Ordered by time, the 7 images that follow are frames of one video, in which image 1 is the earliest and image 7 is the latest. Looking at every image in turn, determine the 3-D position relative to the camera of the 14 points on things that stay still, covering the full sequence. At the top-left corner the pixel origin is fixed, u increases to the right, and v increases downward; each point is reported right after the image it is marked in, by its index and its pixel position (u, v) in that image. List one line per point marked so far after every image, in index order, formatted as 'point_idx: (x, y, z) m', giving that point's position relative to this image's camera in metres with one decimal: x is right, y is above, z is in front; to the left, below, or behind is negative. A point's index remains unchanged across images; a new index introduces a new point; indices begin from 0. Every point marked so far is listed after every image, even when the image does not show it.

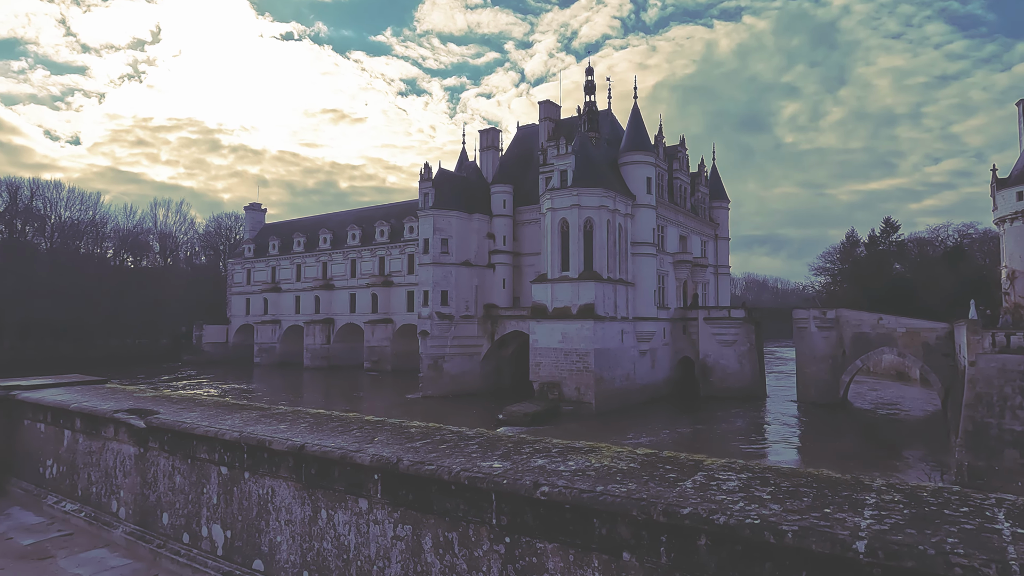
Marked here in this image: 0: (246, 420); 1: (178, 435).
0: (-1.3, -0.6, +2.5) m
1: (-1.7, -0.7, +2.6) m
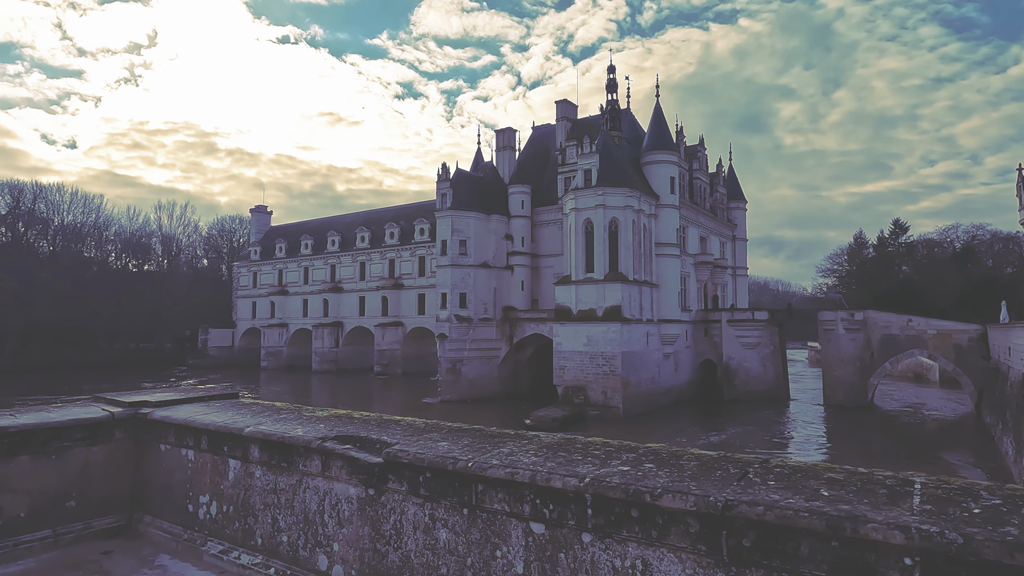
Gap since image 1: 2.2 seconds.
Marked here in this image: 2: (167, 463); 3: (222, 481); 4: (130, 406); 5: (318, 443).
0: (+0.1, -0.6, +1.9) m
1: (-0.3, -0.7, +2.0) m
2: (-2.0, -1.0, +3.0) m
3: (-1.5, -1.0, +2.7) m
4: (-2.3, -0.7, +3.2) m
5: (-0.8, -0.7, +2.3) m
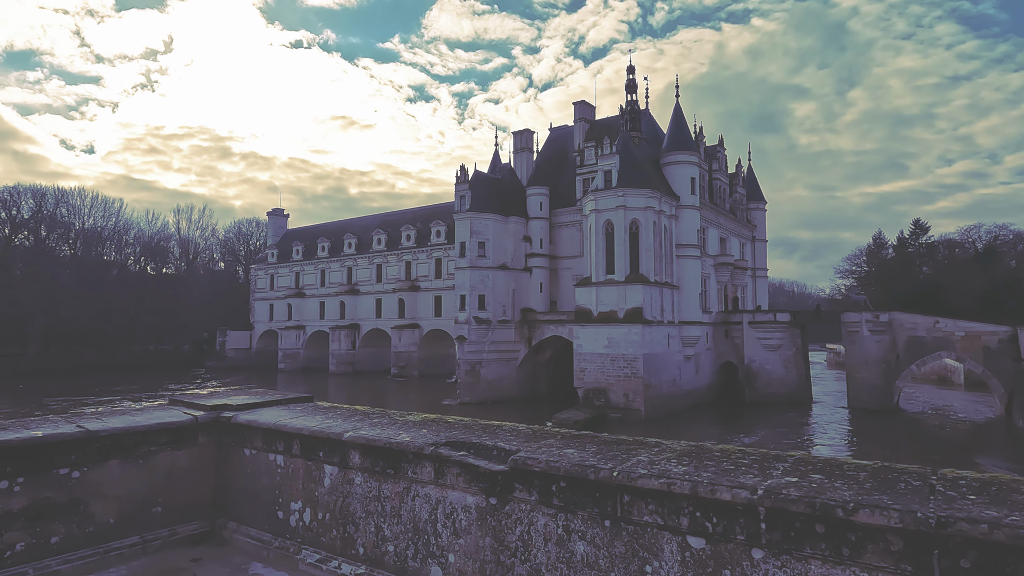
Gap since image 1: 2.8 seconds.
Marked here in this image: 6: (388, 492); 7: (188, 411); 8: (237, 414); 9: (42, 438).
0: (+0.6, -0.6, +1.8) m
1: (+0.2, -0.7, +1.9) m
2: (-1.4, -1.0, +2.9) m
3: (-1.0, -1.0, +2.6) m
4: (-1.8, -0.7, +3.2) m
5: (-0.3, -0.7, +2.2) m
6: (-0.6, -0.9, +2.4) m
7: (-1.9, -0.7, +3.2) m
8: (-1.6, -0.7, +3.1) m
9: (-2.3, -0.7, +2.5) m
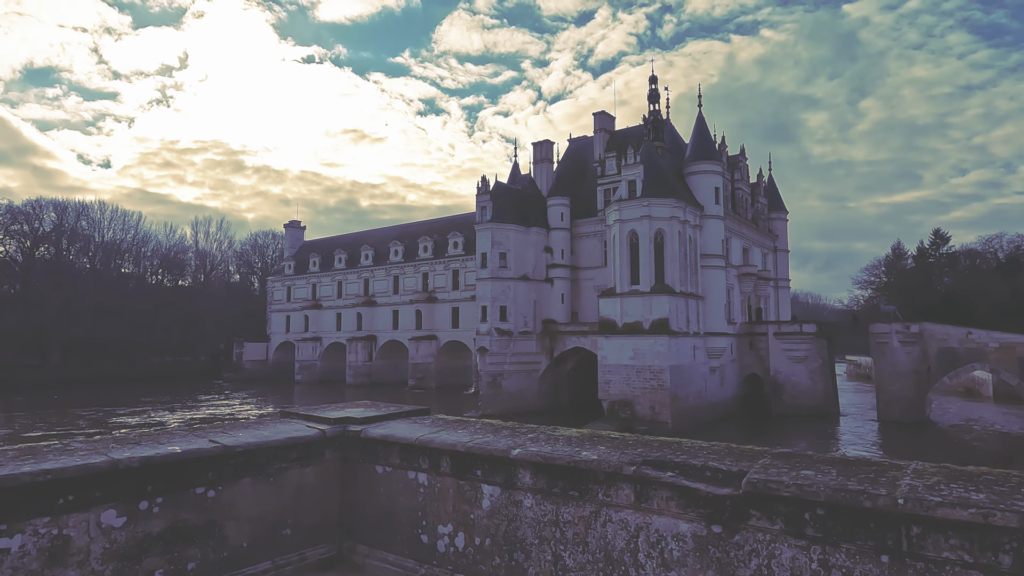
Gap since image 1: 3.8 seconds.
0: (+1.4, -0.6, +1.6) m
1: (+1.0, -0.7, +1.6) m
2: (-0.6, -1.0, +2.7) m
3: (-0.2, -1.0, +2.4) m
4: (-1.0, -0.8, +3.0) m
5: (+0.5, -0.7, +2.0) m
6: (+0.2, -0.9, +2.2) m
7: (-1.1, -0.8, +2.9) m
8: (-0.8, -0.8, +2.8) m
9: (-1.5, -0.7, +2.3) m
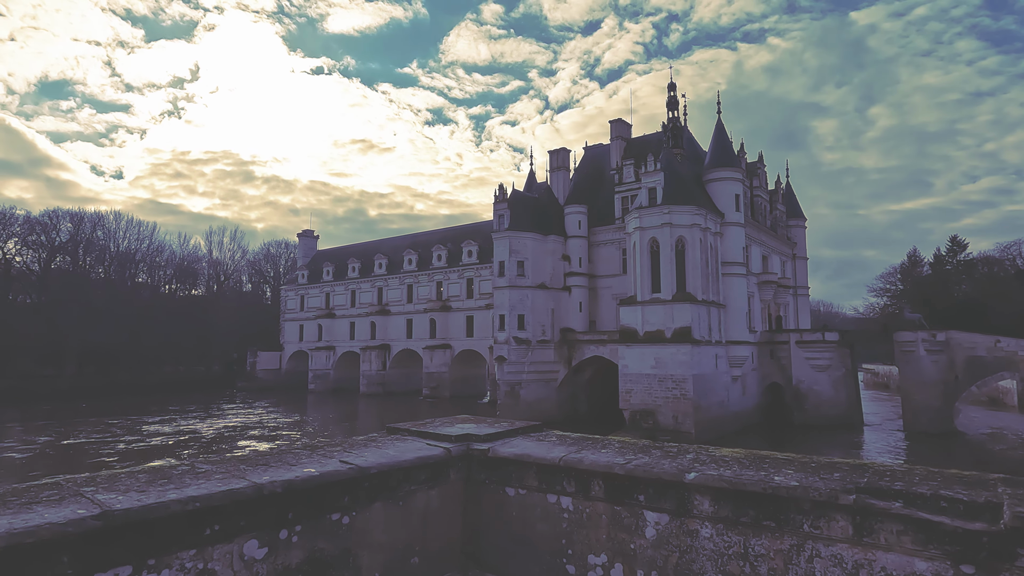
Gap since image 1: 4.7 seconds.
0: (+2.1, -0.6, +1.3) m
1: (+1.7, -0.7, +1.4) m
2: (0.0, -1.1, +2.5) m
3: (+0.5, -1.0, +2.2) m
4: (-0.3, -0.8, +2.8) m
5: (+1.1, -0.7, +1.8) m
6: (+0.9, -1.0, +1.9) m
7: (-0.4, -0.8, +2.7) m
8: (-0.1, -0.8, +2.6) m
9: (-0.8, -0.8, +2.1) m
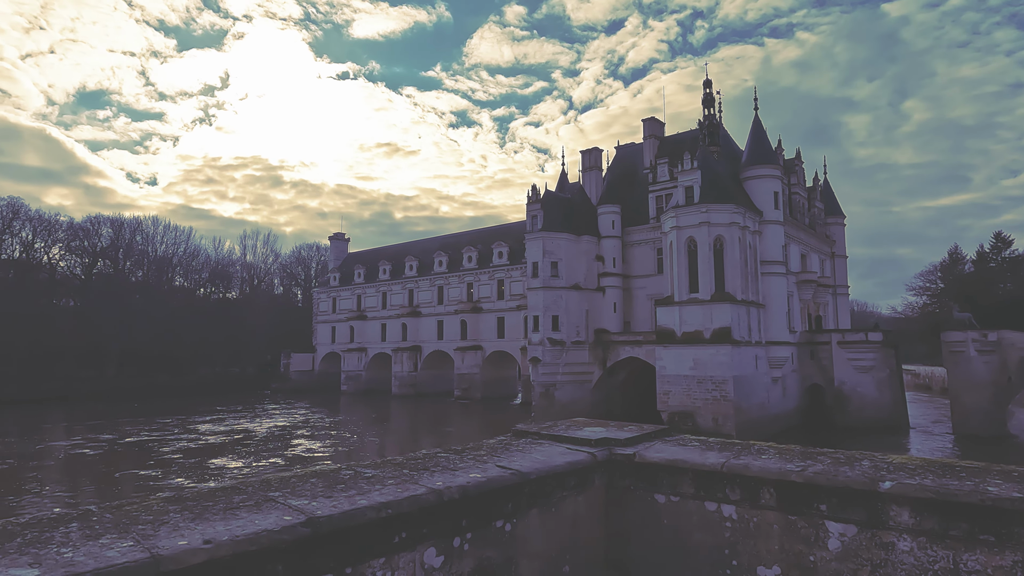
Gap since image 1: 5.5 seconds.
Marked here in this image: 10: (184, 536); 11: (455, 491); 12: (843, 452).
0: (+2.7, -0.6, +1.2) m
1: (+2.4, -0.7, +1.2) m
2: (+0.7, -1.1, +2.4) m
3: (+1.2, -1.0, +2.1) m
4: (+0.4, -0.8, +2.7) m
5: (+1.8, -0.7, +1.6) m
6: (+1.6, -0.9, +1.8) m
7: (+0.3, -0.8, +2.7) m
8: (+0.6, -0.8, +2.6) m
9: (-0.1, -0.8, +2.1) m
10: (-0.9, -0.7, +1.5) m
11: (-0.2, -0.8, +2.0) m
12: (+1.5, -0.7, +2.3) m
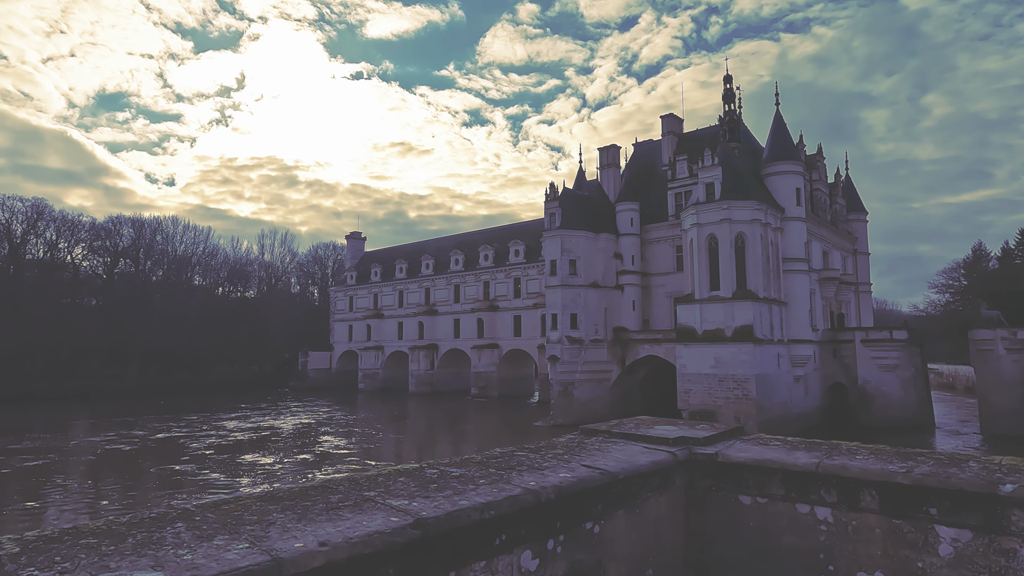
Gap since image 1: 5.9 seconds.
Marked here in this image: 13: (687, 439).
0: (+3.1, -0.6, +1.0) m
1: (+2.7, -0.7, +1.1) m
2: (+1.1, -1.0, +2.3) m
3: (+1.5, -1.0, +2.0) m
4: (+0.8, -0.8, +2.6) m
5: (+2.1, -0.7, +1.5) m
6: (+1.9, -0.9, +1.7) m
7: (+0.6, -0.8, +2.6) m
8: (+1.0, -0.8, +2.5) m
9: (+0.3, -0.7, +2.0) m
10: (-0.6, -0.7, +1.4) m
11: (+0.1, -0.7, +1.9) m
12: (+1.8, -0.7, +2.2) m
13: (+0.8, -0.8, +2.6) m
